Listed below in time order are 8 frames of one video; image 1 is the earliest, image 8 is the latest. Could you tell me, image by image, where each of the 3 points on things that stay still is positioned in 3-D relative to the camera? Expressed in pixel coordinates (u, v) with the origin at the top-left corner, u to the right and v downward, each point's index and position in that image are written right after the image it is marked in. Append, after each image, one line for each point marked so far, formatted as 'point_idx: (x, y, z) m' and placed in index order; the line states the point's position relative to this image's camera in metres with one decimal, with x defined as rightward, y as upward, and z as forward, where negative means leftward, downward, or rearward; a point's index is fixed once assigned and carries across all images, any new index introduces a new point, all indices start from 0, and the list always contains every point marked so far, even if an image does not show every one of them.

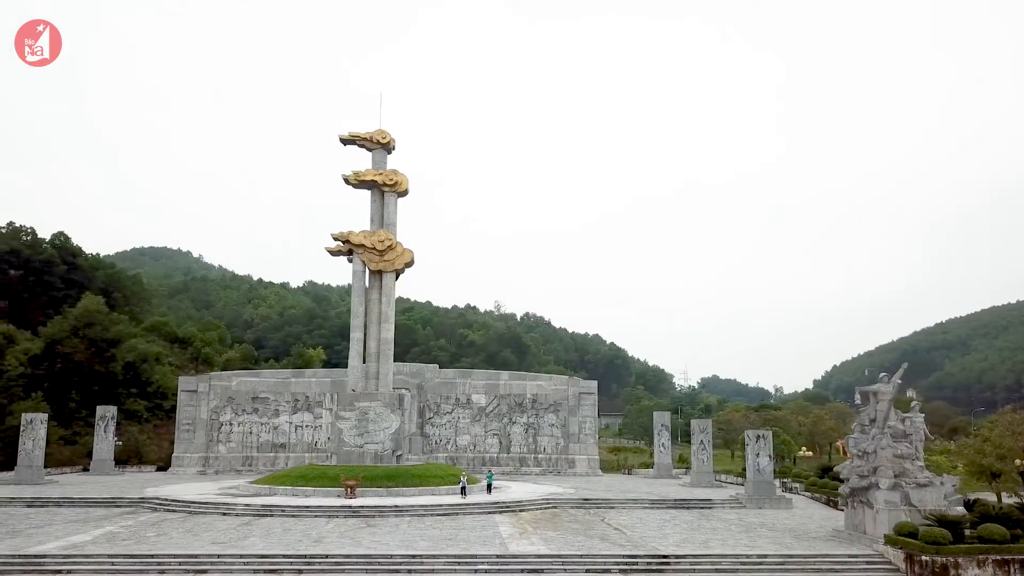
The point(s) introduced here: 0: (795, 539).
0: (+4.0, -3.6, +10.4) m
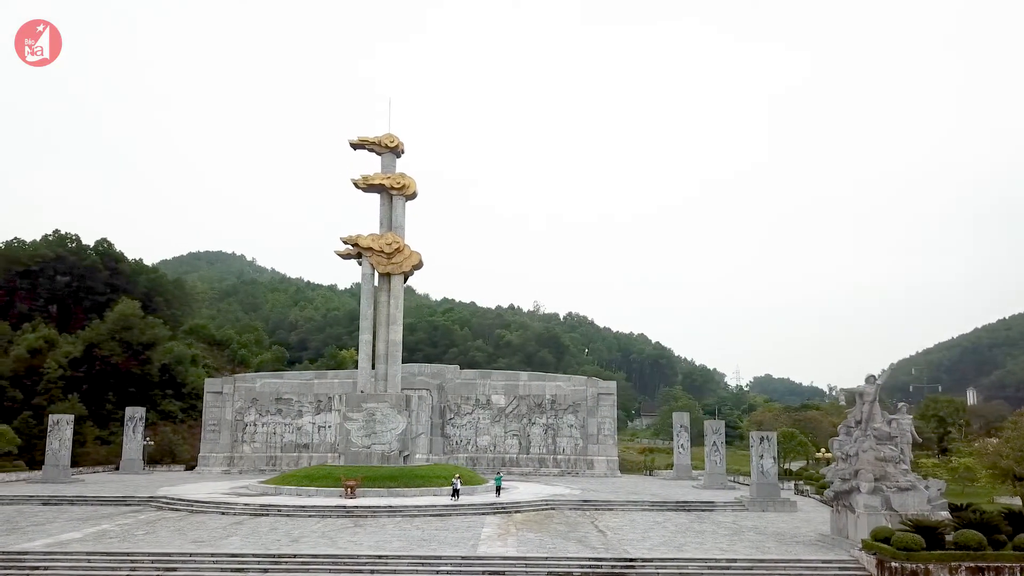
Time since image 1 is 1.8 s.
0: (+3.7, -3.6, +10.2) m
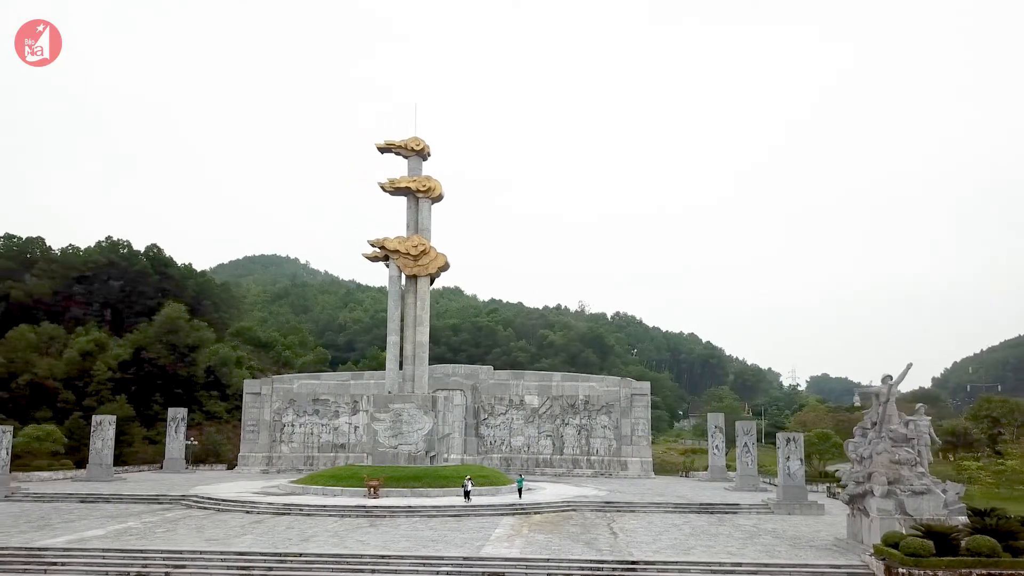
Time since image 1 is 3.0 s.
0: (+3.8, -3.6, +10.0) m
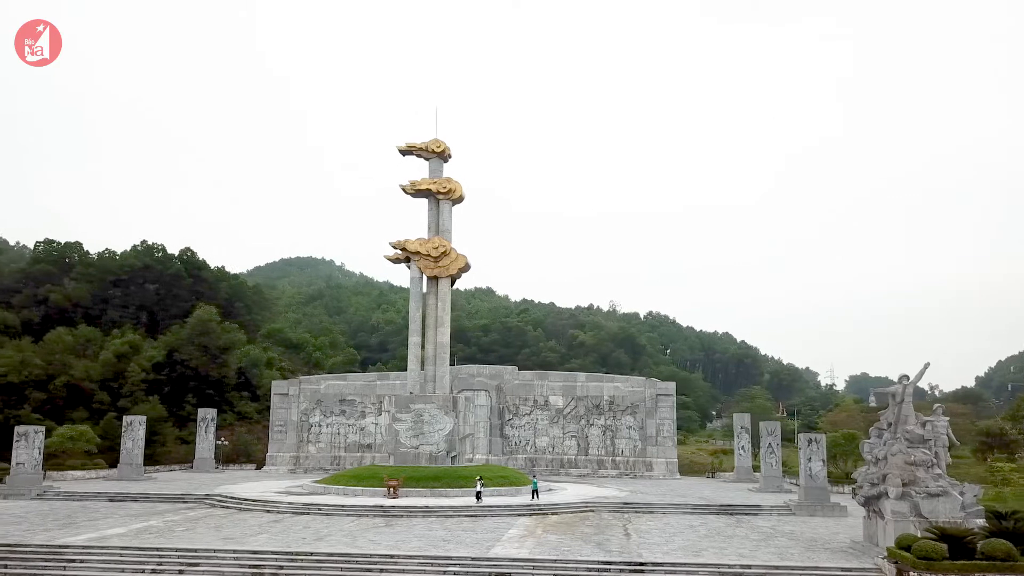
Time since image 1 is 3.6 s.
0: (+3.9, -3.5, +9.8) m
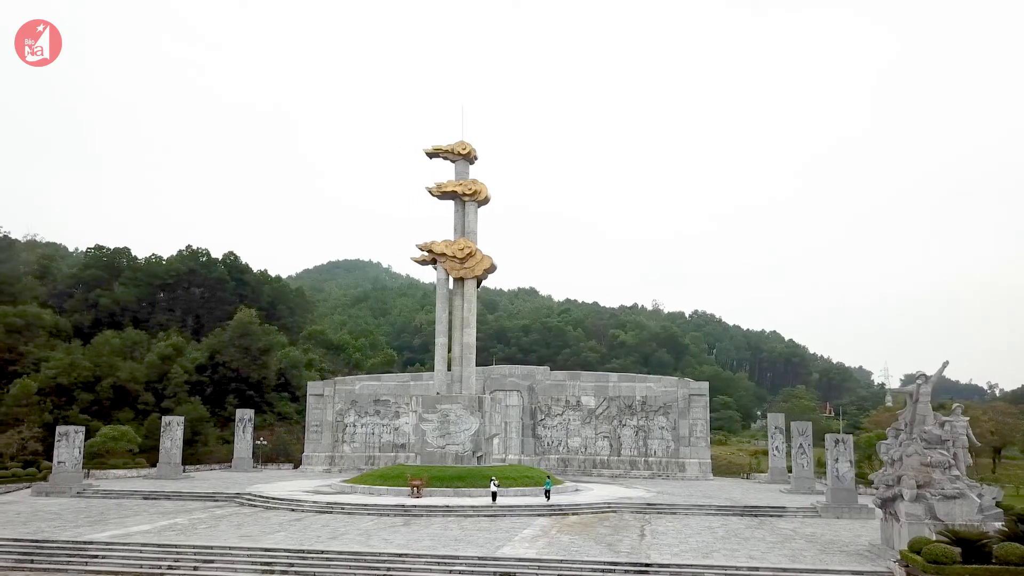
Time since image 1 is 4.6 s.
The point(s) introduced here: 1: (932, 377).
0: (+4.1, -3.5, +9.7) m
1: (+5.5, -1.2, +9.5) m
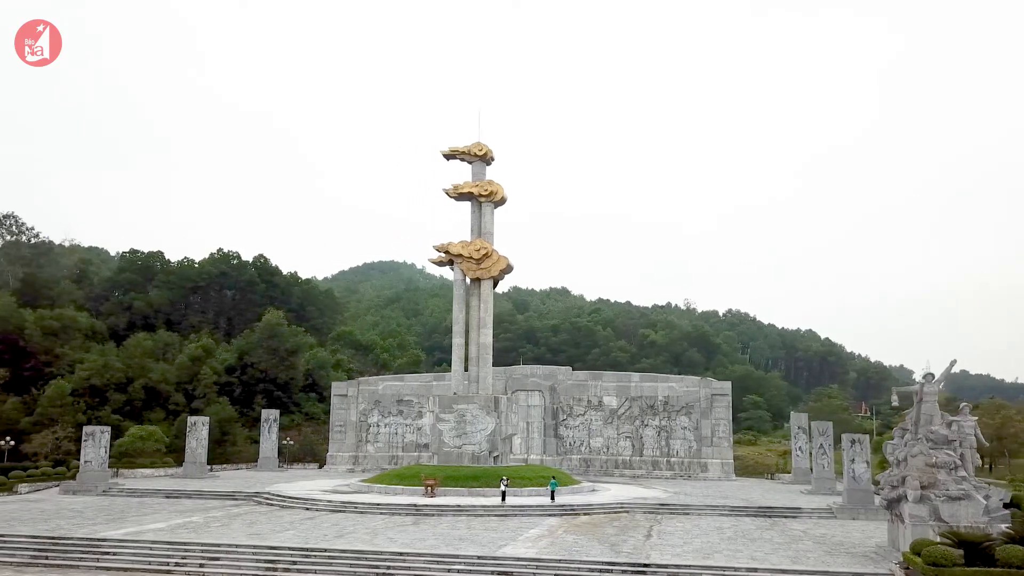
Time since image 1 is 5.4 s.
0: (+4.1, -3.5, +9.5) m
1: (+5.5, -1.1, +9.4) m
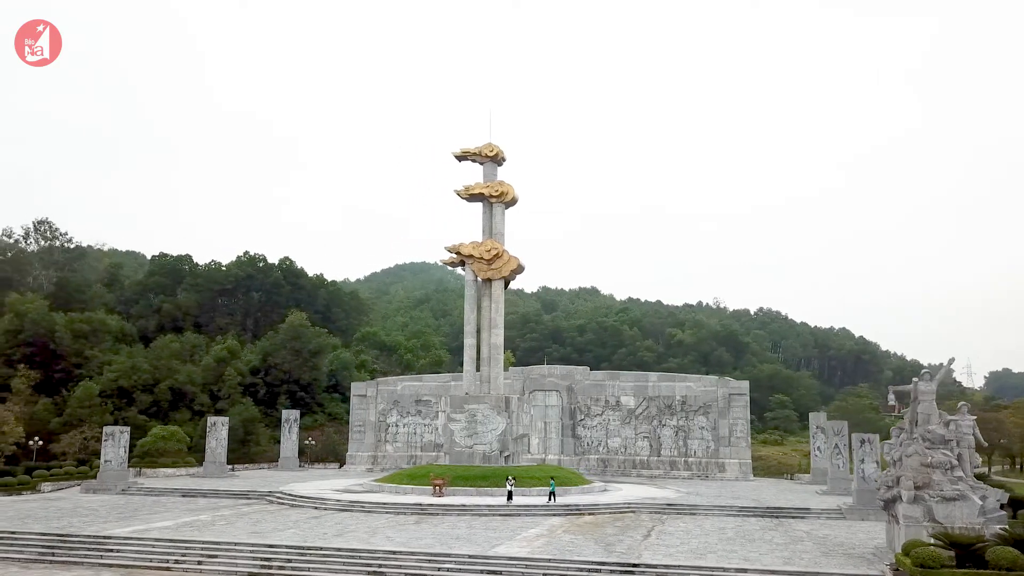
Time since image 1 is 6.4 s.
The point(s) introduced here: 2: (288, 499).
0: (+4.0, -3.5, +9.4) m
1: (+5.4, -1.1, +9.2) m
2: (-5.3, -4.9, +16.9) m
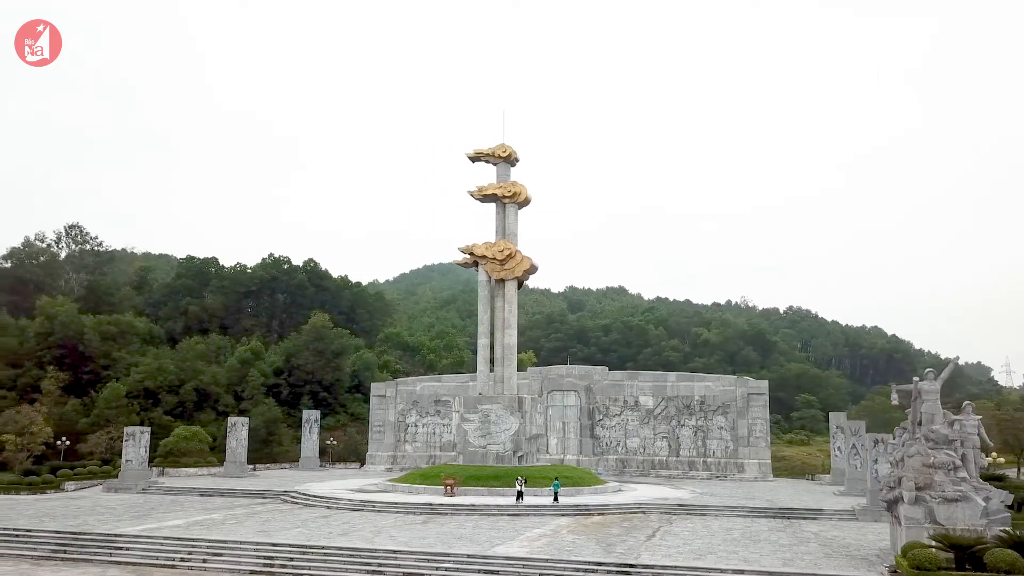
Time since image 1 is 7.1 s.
0: (+4.0, -3.5, +9.4) m
1: (+5.4, -1.1, +9.1) m
2: (-5.0, -5.0, +17.1) m
